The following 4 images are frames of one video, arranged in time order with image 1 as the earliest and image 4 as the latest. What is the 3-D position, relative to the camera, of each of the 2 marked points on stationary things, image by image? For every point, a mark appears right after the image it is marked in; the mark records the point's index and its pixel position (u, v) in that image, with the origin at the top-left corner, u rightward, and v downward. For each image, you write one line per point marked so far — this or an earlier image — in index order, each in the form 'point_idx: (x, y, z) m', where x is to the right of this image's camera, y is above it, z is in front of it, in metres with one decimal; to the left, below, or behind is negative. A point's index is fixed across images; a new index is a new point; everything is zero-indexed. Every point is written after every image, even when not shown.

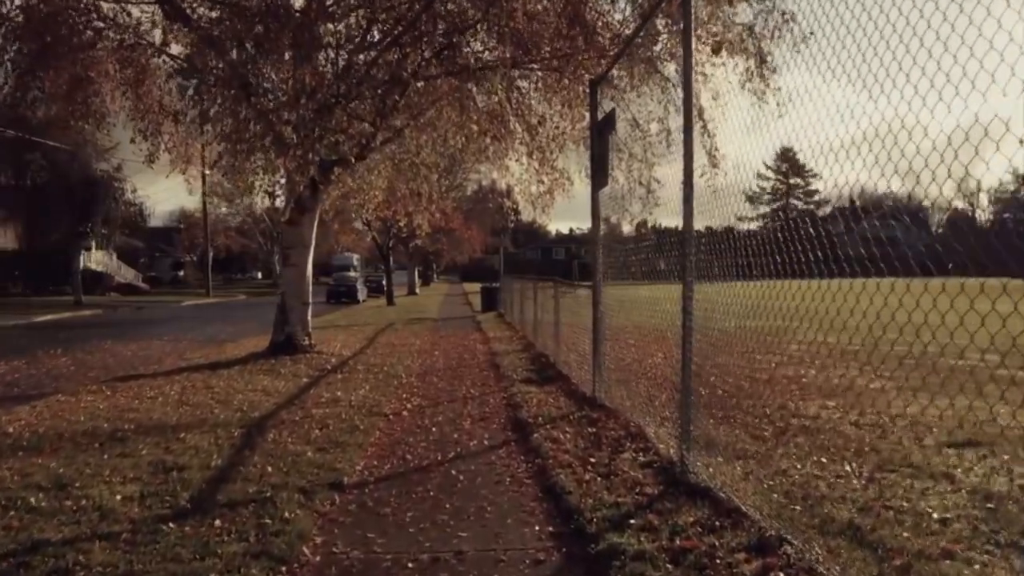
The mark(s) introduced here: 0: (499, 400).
0: (-0.1, -1.3, +11.0) m
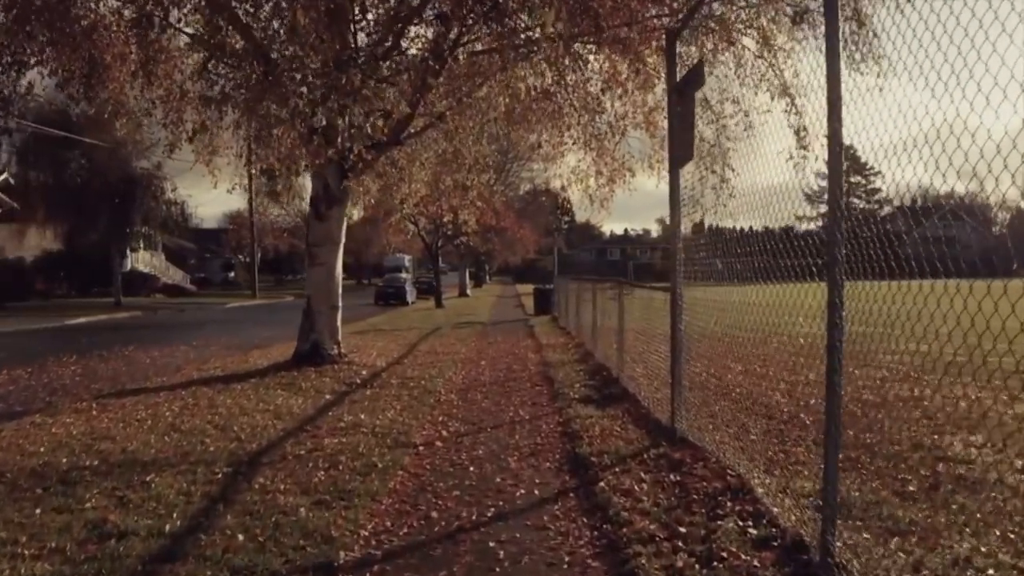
0: (+0.4, -1.3, +9.1) m
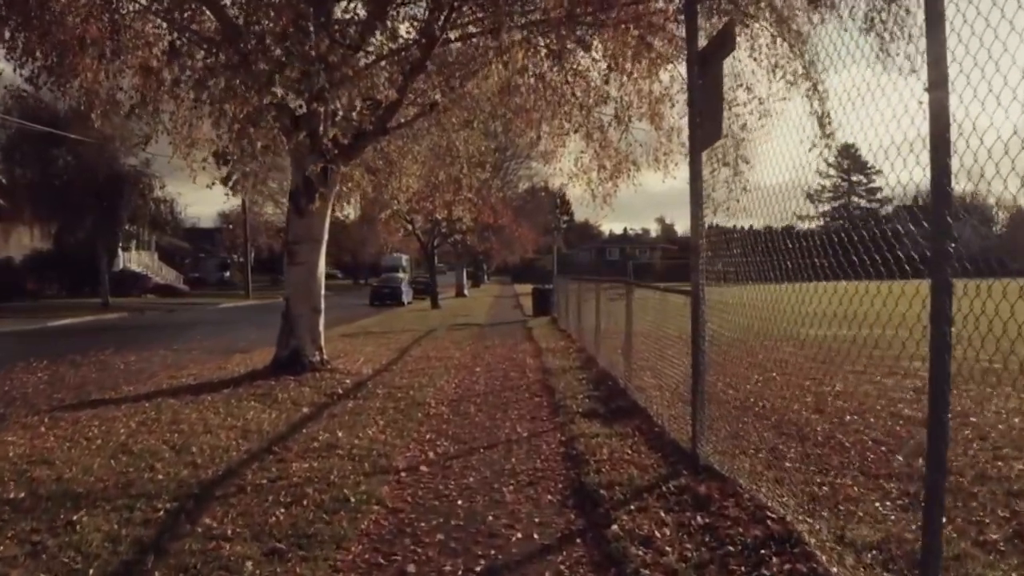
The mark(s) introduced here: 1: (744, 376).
0: (+0.3, -1.3, +8.0) m
1: (+1.9, -0.8, +8.2) m
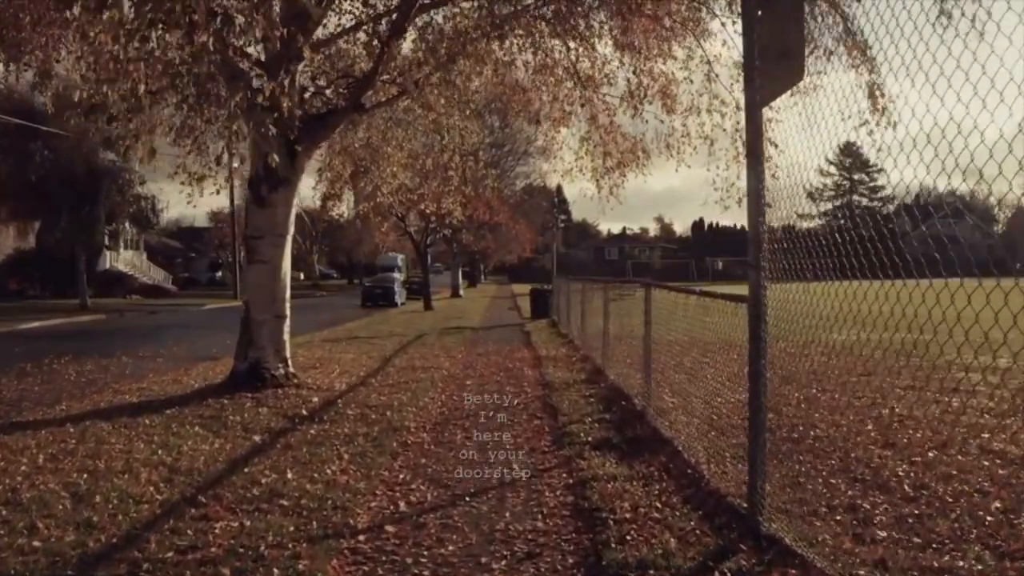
0: (+0.3, -1.3, +6.3) m
1: (+1.9, -0.8, +6.5) m
